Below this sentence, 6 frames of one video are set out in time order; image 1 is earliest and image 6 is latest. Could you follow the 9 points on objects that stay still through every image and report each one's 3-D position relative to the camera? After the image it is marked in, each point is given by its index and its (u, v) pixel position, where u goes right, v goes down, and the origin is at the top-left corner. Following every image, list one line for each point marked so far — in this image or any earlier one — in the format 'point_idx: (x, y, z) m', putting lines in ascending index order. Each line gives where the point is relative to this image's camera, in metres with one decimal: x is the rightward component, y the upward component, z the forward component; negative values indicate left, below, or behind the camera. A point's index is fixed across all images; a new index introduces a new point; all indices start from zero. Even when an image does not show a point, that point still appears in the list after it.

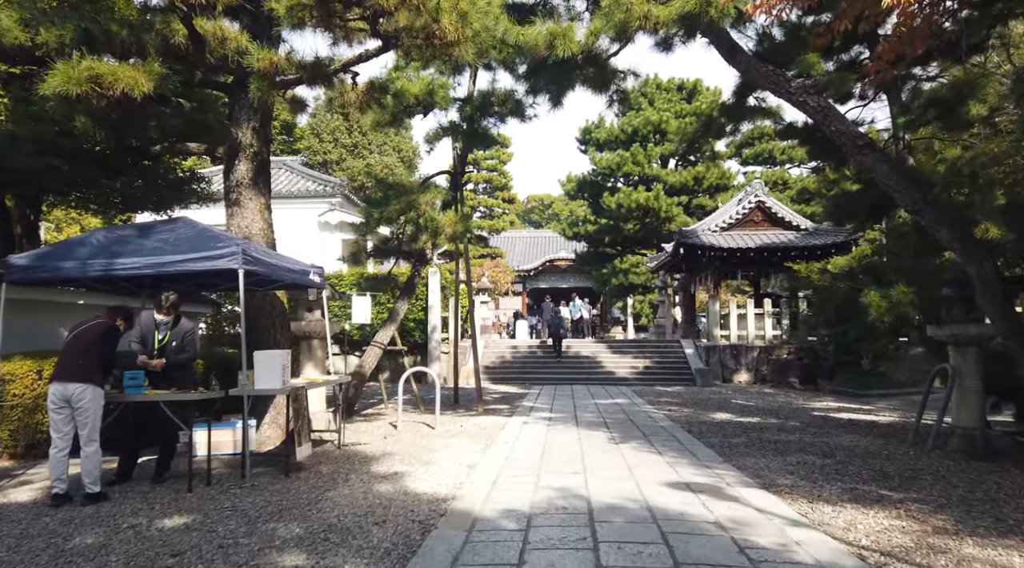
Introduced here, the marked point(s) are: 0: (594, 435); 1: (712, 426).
0: (+0.8, -1.5, +7.1) m
1: (+2.3, -1.6, +8.1) m
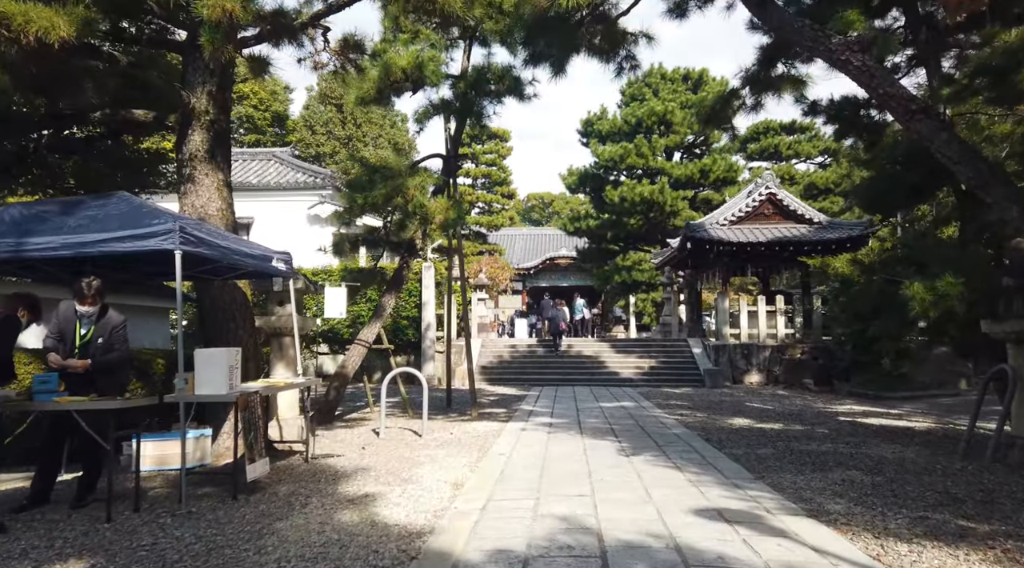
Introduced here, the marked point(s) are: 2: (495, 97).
0: (+0.8, -1.4, +6.3) m
1: (+2.3, -1.5, +7.2) m
2: (-0.2, +2.5, +9.4) m
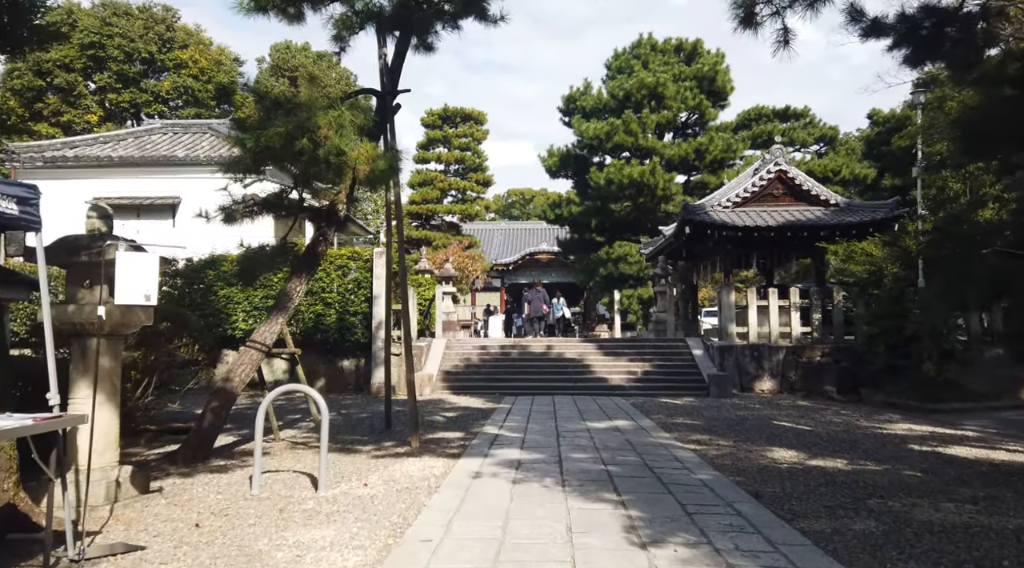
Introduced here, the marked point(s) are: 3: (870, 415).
0: (+0.4, -1.3, +3.8) m
1: (+1.9, -1.4, +4.9) m
2: (-0.6, +2.7, +6.9) m
3: (+4.8, -1.8, +9.5) m
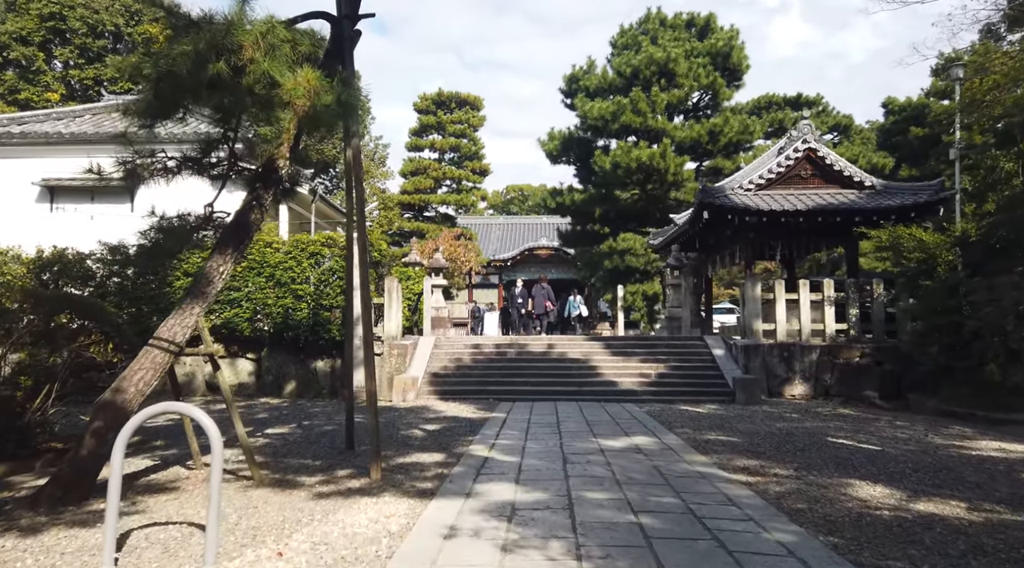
0: (+0.4, -1.1, +2.3) m
1: (+1.8, -1.2, +3.3) m
2: (-0.7, +2.8, +5.3) m
3: (+4.8, -1.6, +7.9) m
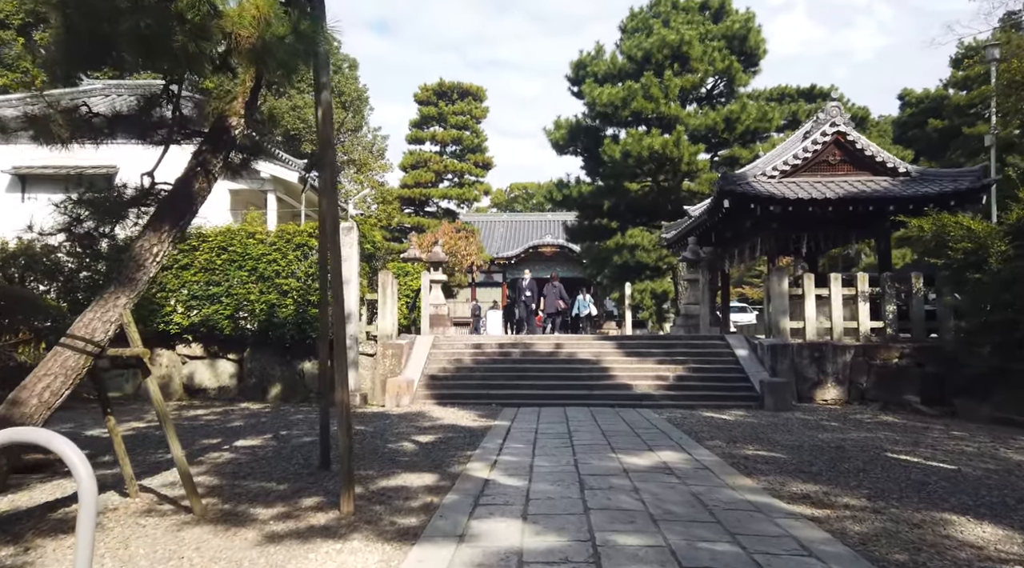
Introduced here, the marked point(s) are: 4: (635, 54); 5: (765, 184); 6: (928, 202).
0: (+0.4, -1.0, +1.3) m
1: (+1.9, -1.1, +2.3) m
2: (-0.7, +2.9, +4.3) m
3: (+4.8, -1.5, +6.9) m
4: (+3.1, +5.7, +17.7) m
5: (+4.4, +1.7, +12.2) m
6: (+6.9, +1.4, +11.6) m
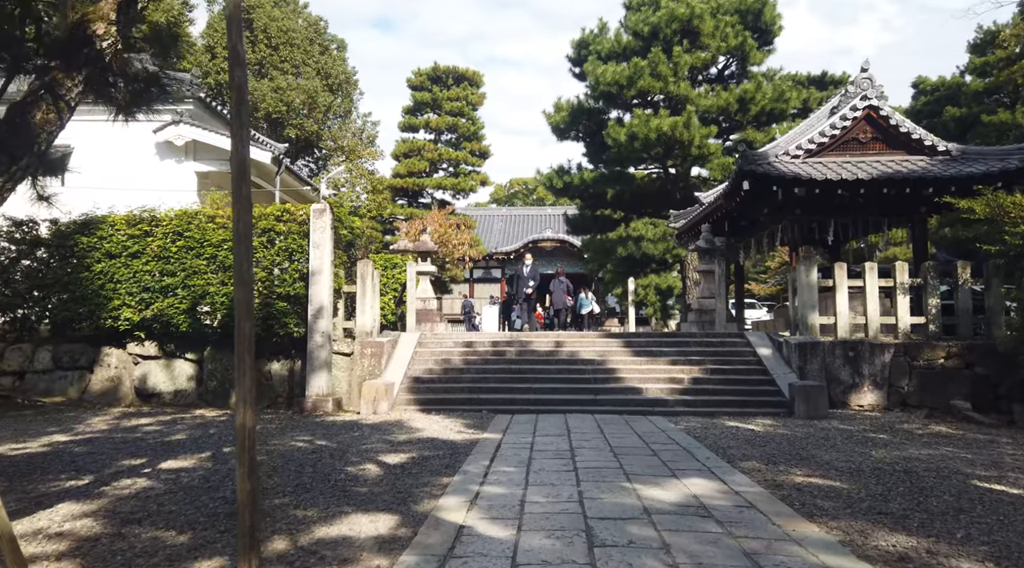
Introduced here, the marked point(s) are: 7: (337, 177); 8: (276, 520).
0: (+0.3, -0.9, +0.1) m
1: (+1.8, -1.0, +1.1) m
2: (-0.7, +3.0, +3.1) m
3: (+4.7, -1.4, +5.7) m
4: (+3.0, +5.9, +16.4) m
5: (+4.3, +1.9, +11.0) m
6: (+6.8, +1.5, +10.3) m
7: (-4.8, +3.0, +19.5) m
8: (-1.2, -1.2, +3.7) m
